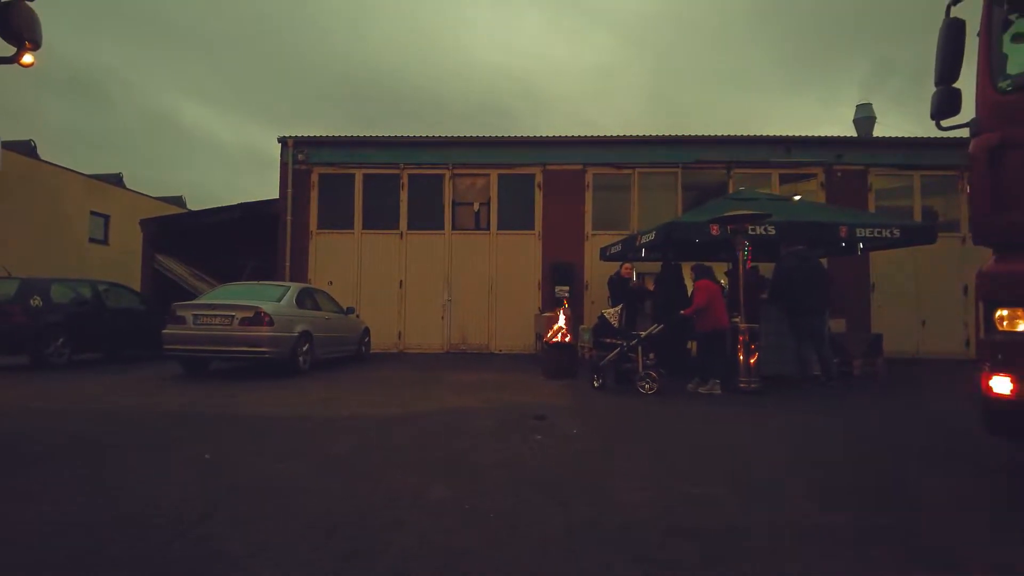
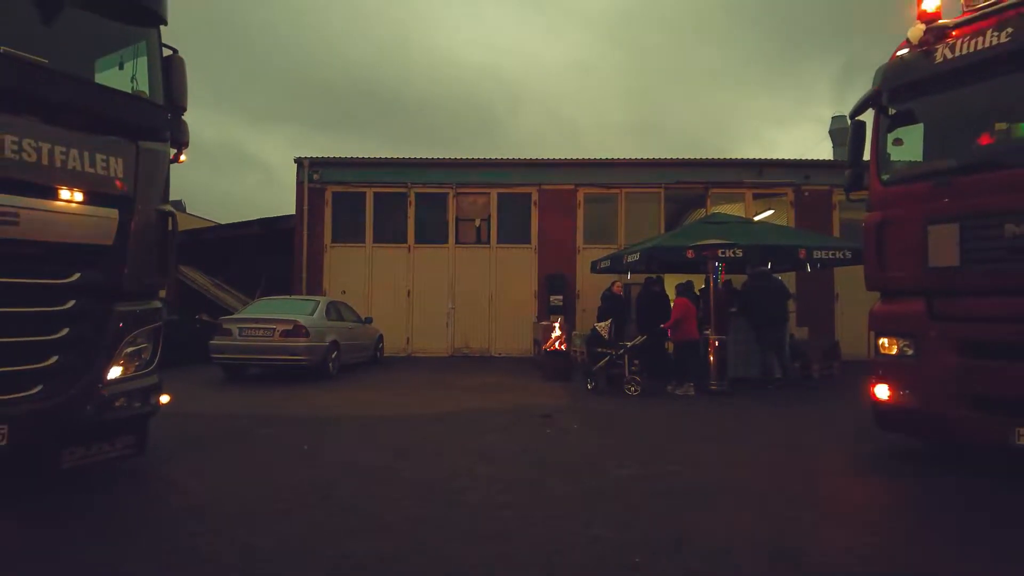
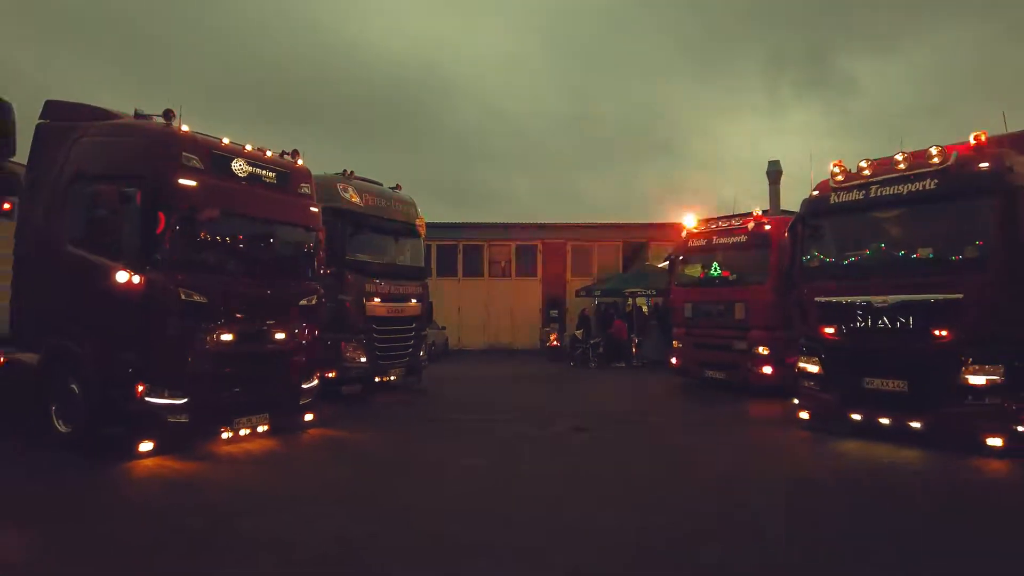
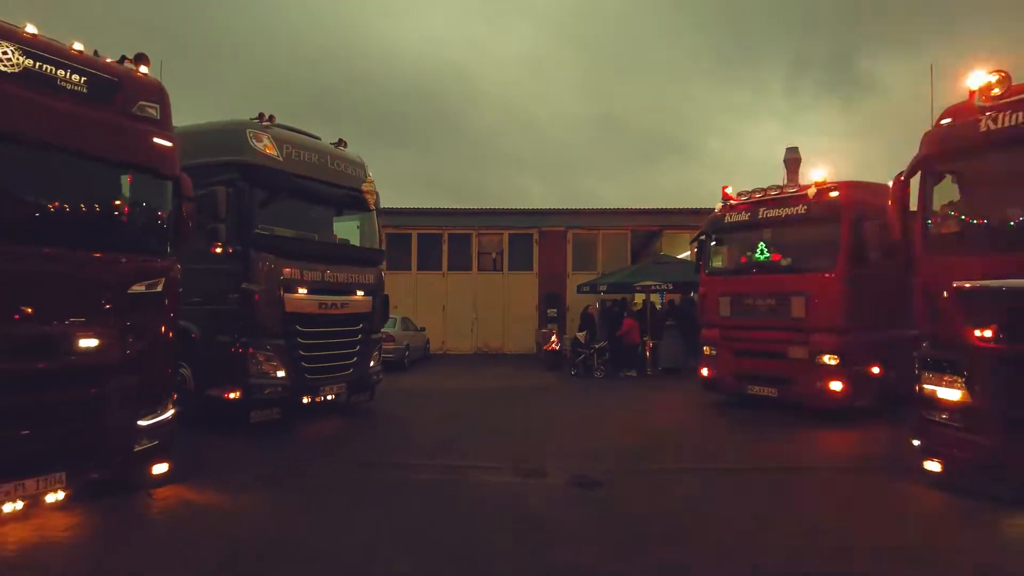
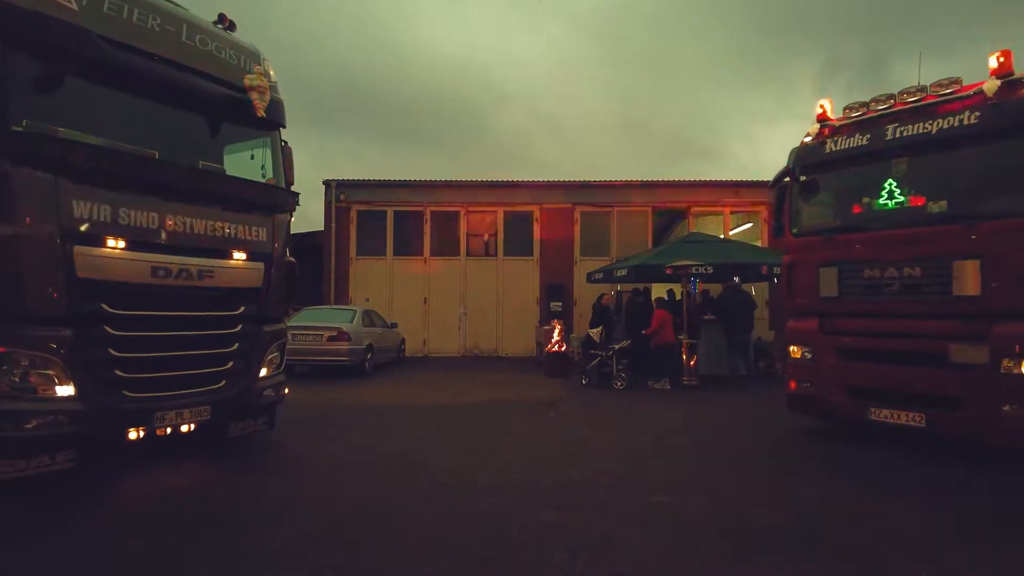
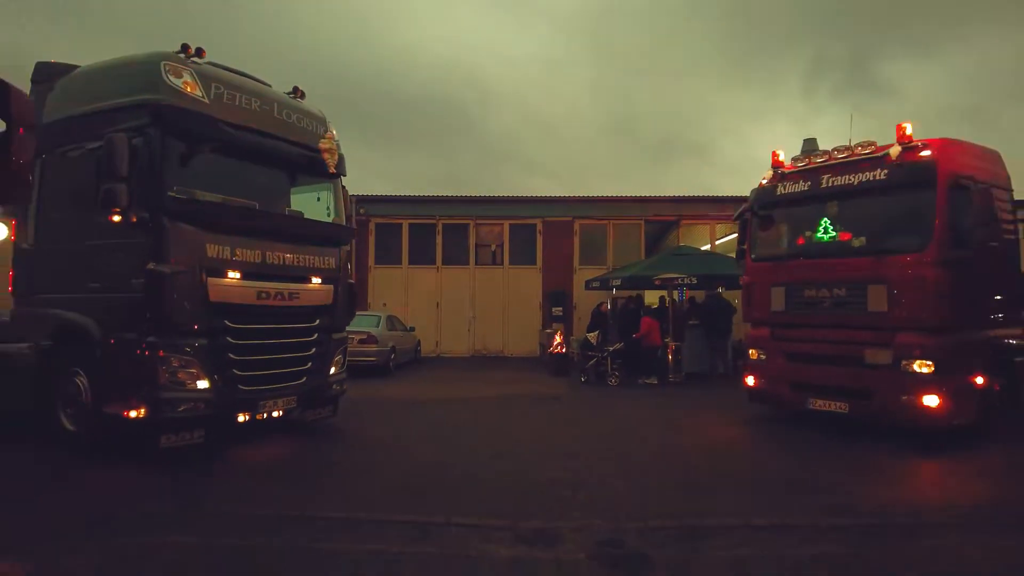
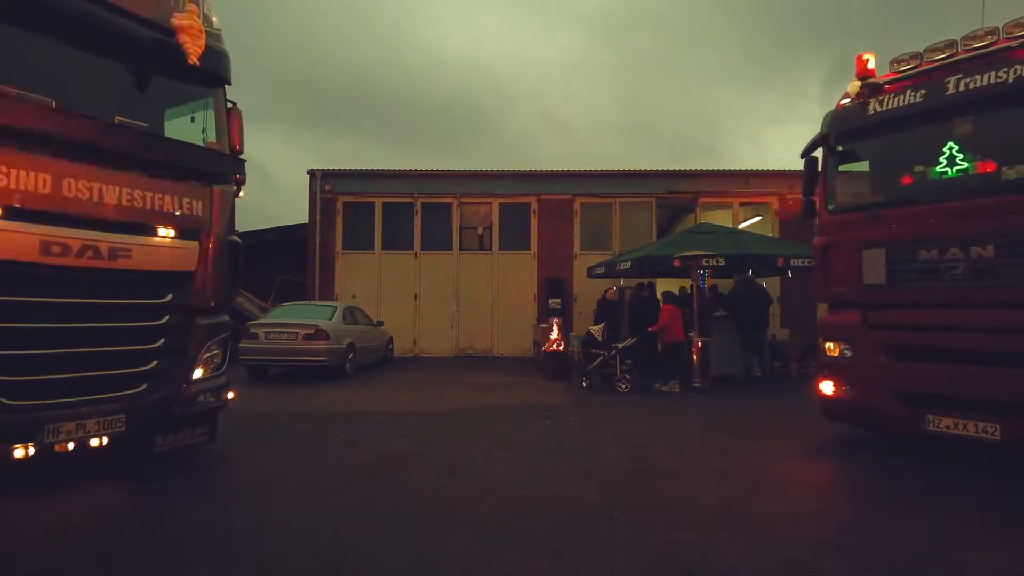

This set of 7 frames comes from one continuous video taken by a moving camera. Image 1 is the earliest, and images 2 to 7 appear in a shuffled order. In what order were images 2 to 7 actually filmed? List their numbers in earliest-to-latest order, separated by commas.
2, 7, 5, 6, 4, 3
